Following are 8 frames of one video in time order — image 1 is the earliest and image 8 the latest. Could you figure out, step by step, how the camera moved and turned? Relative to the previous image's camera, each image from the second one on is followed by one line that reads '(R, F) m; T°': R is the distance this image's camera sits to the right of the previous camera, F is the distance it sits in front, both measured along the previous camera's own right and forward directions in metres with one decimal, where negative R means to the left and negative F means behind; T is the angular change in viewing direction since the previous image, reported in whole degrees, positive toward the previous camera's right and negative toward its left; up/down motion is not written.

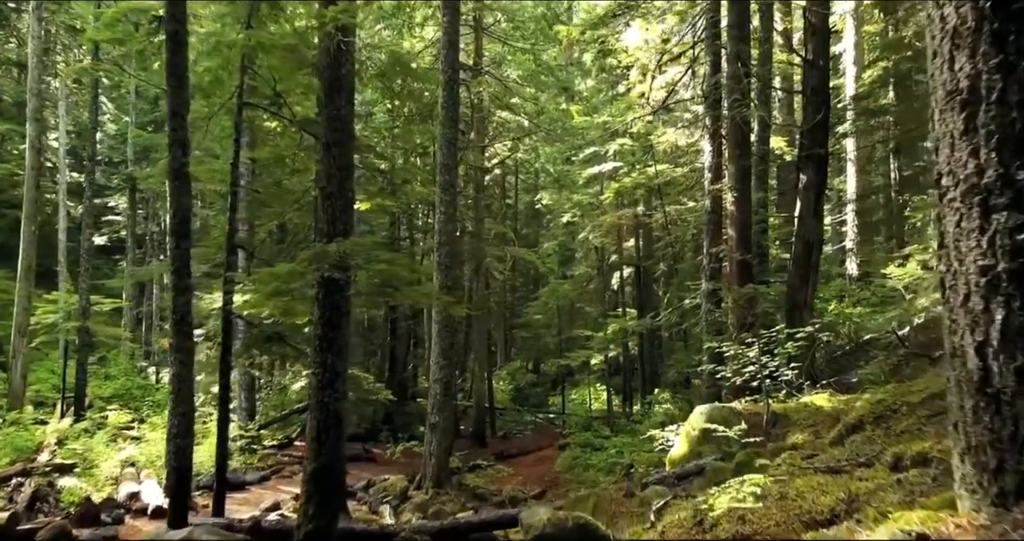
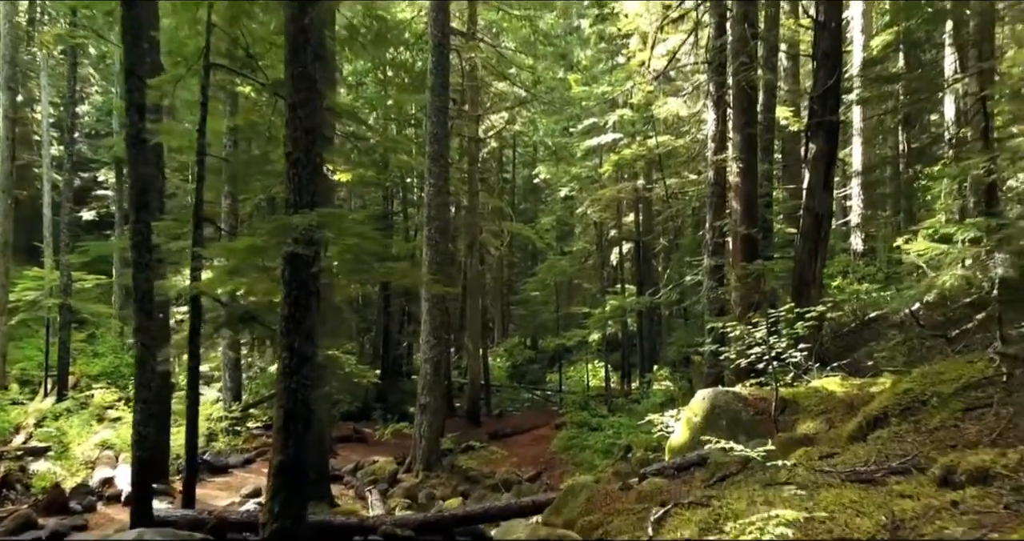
(+0.1, +0.6) m; 0°
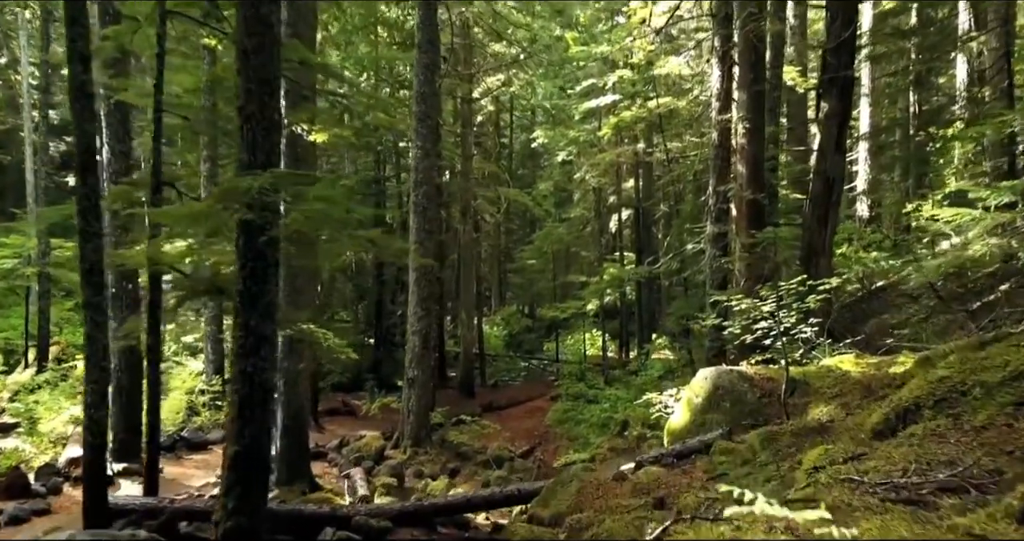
(+0.1, +0.7) m; 0°
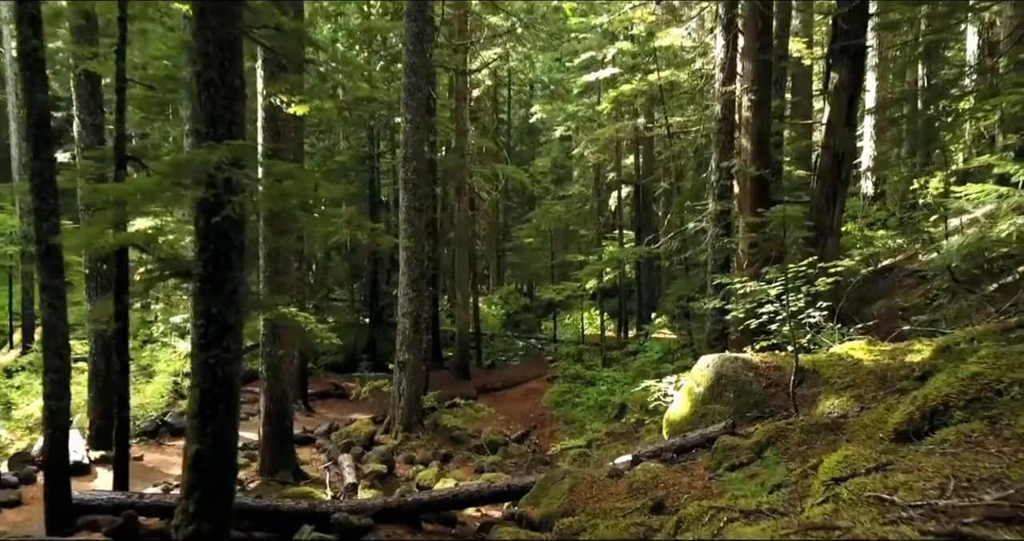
(+0.1, +0.5) m; 0°
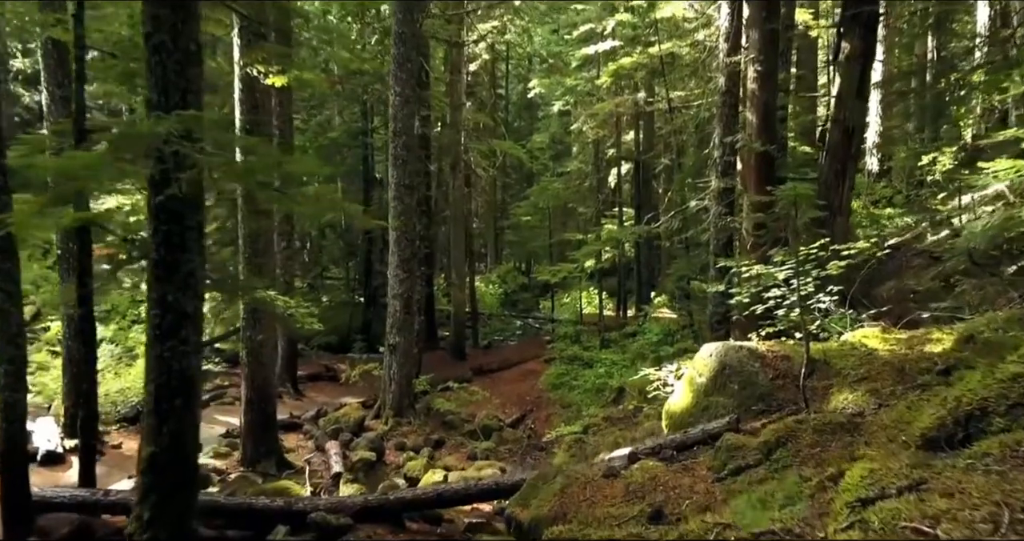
(+0.1, +0.5) m; 0°
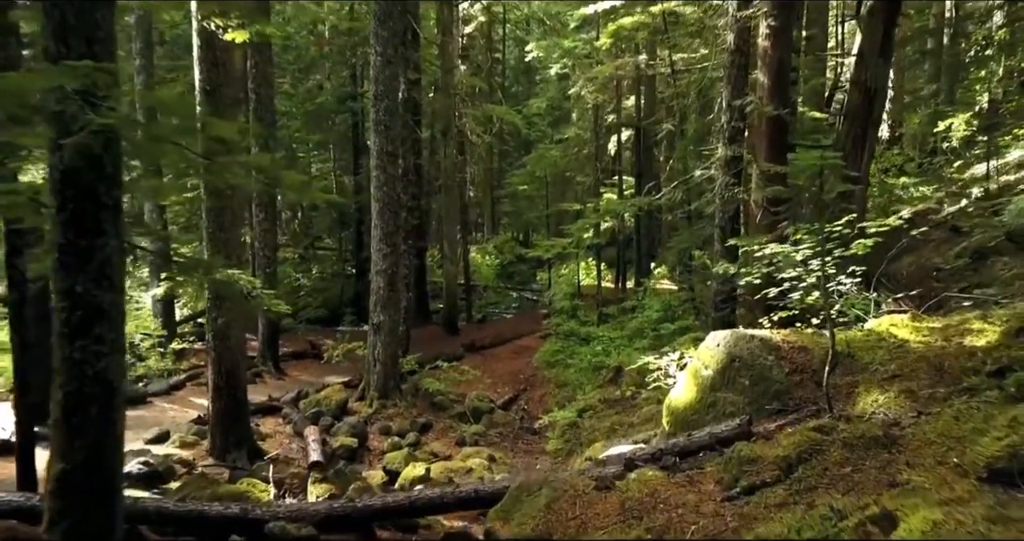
(+0.1, +0.8) m; 0°
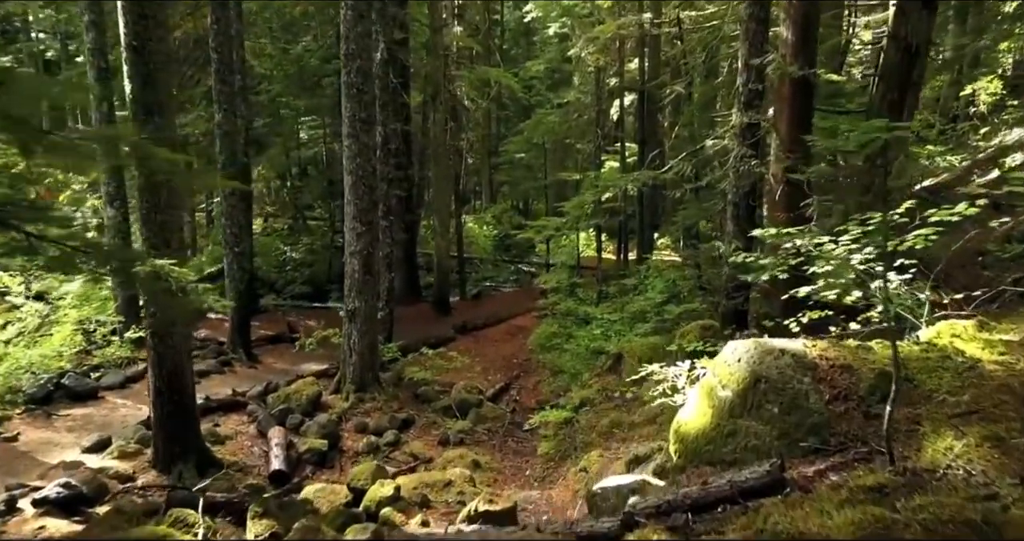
(+0.2, +1.2) m; 0°
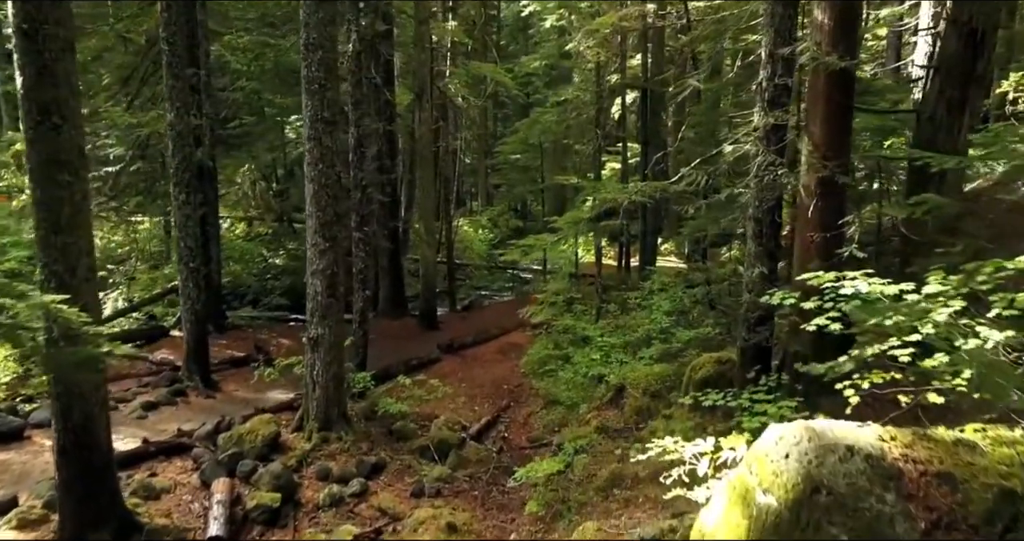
(+0.2, +1.4) m; 0°
